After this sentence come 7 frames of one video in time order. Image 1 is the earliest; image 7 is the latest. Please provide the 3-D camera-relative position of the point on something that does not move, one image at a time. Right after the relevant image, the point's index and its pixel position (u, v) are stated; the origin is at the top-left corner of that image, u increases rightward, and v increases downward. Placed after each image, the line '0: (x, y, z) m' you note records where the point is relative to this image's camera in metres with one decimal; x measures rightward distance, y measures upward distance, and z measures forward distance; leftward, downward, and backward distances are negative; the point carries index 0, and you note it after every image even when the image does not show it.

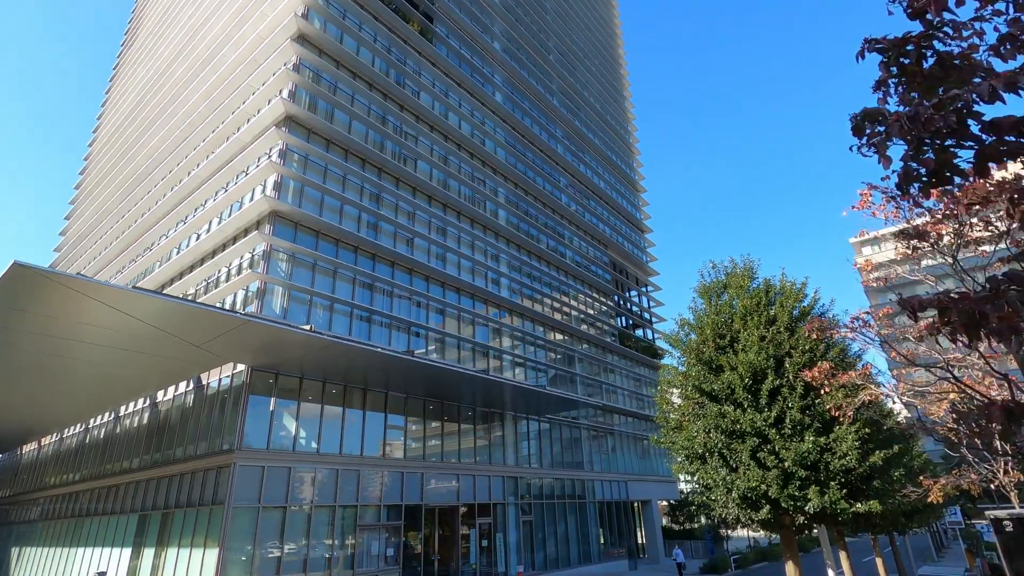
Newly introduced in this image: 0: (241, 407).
0: (-8.5, -3.7, +16.5) m
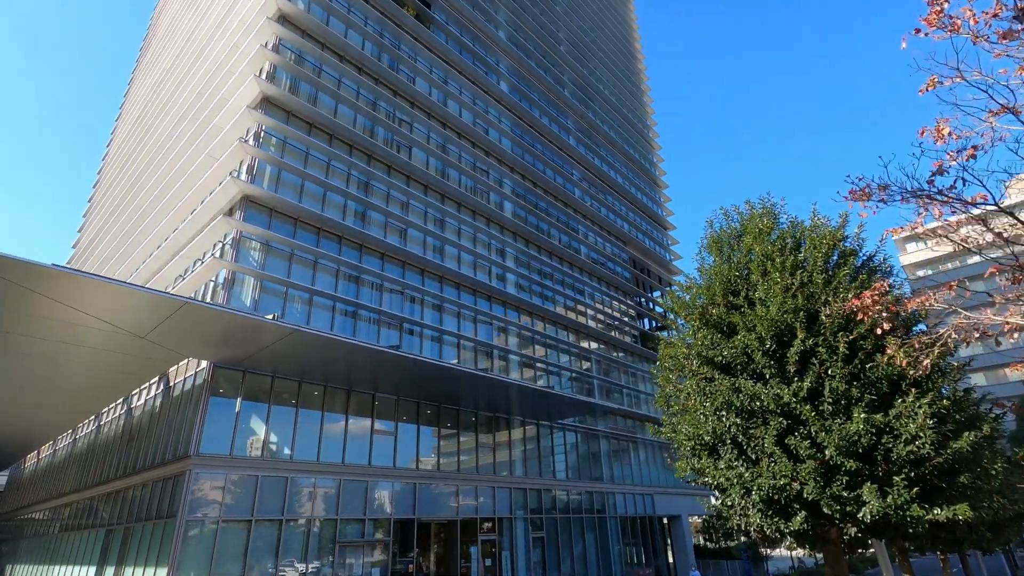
0: (-8.8, -3.4, +14.9) m
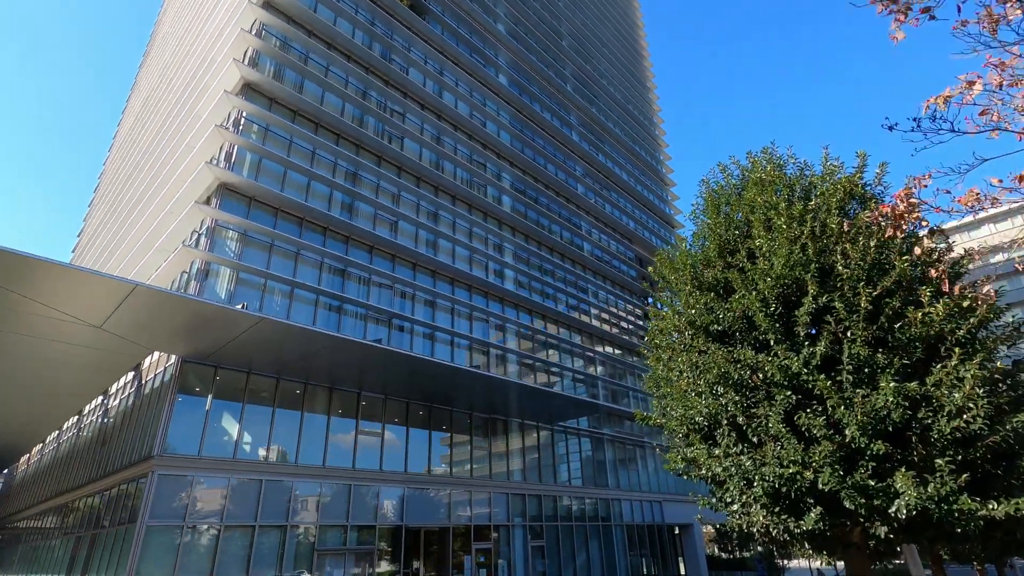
0: (-9.0, -3.1, +13.9) m
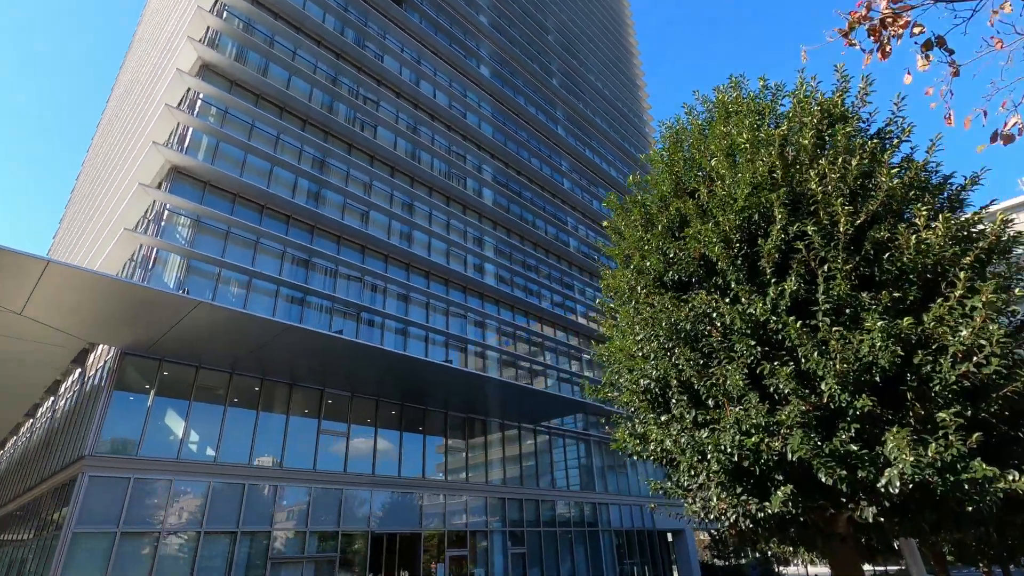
0: (-9.8, -2.8, +12.9) m
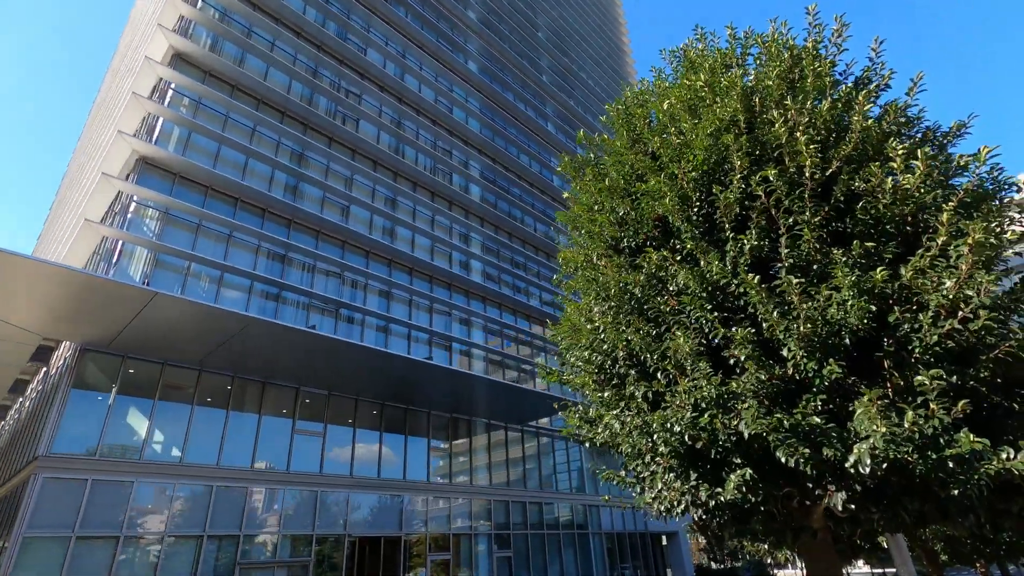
0: (-10.4, -2.6, +12.3) m
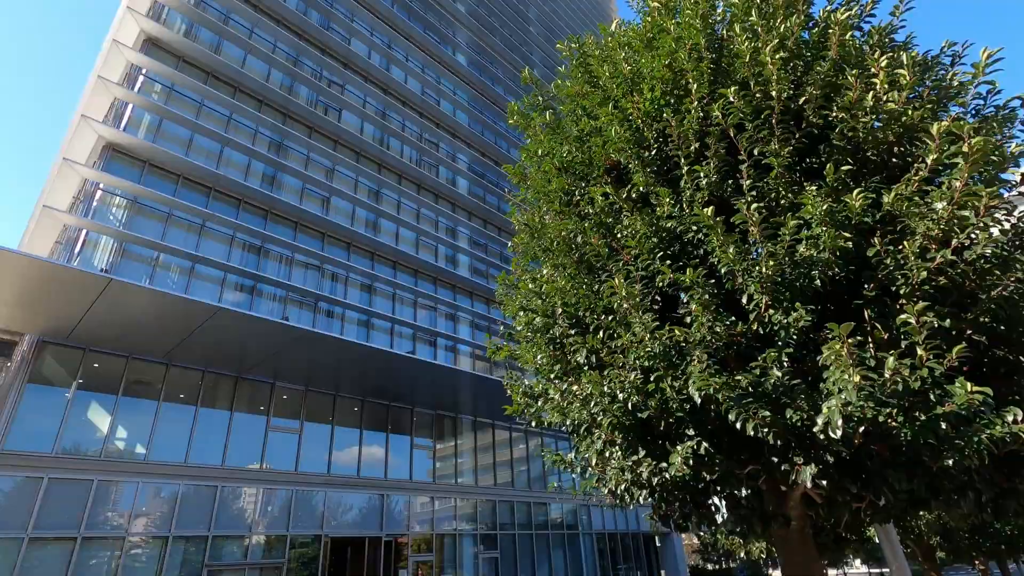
0: (-10.8, -2.4, +11.8) m
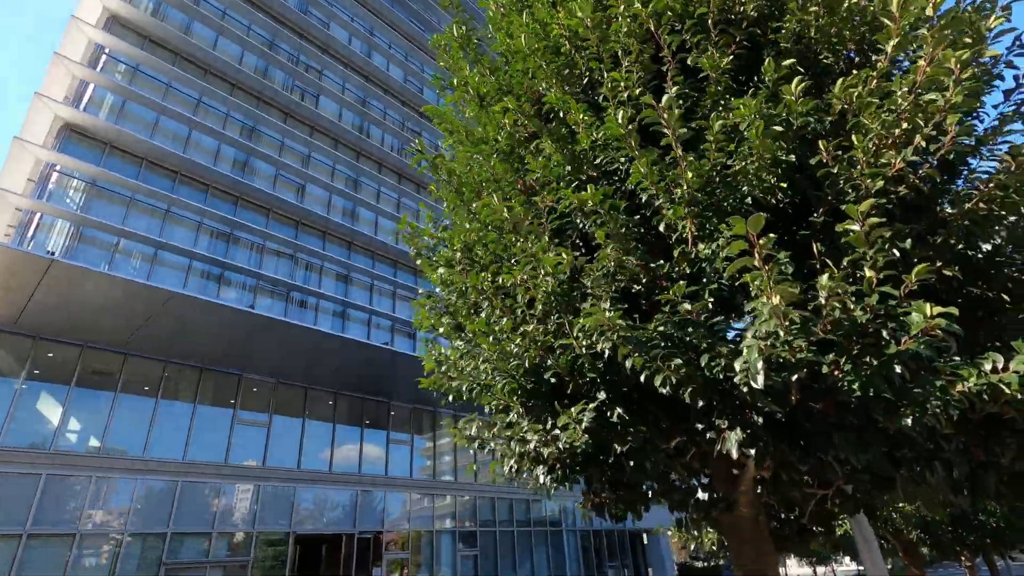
0: (-11.4, -2.0, +11.2) m
